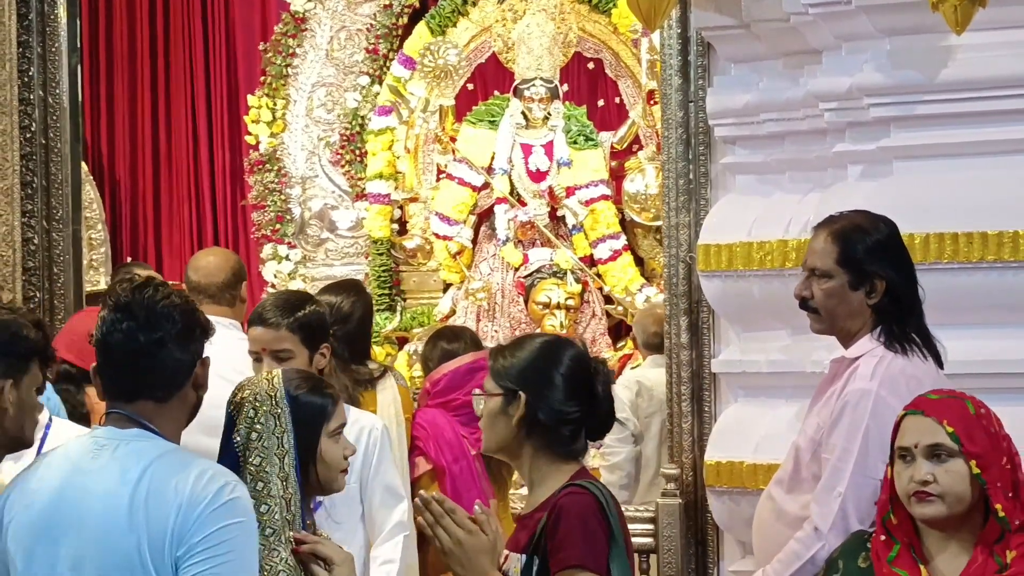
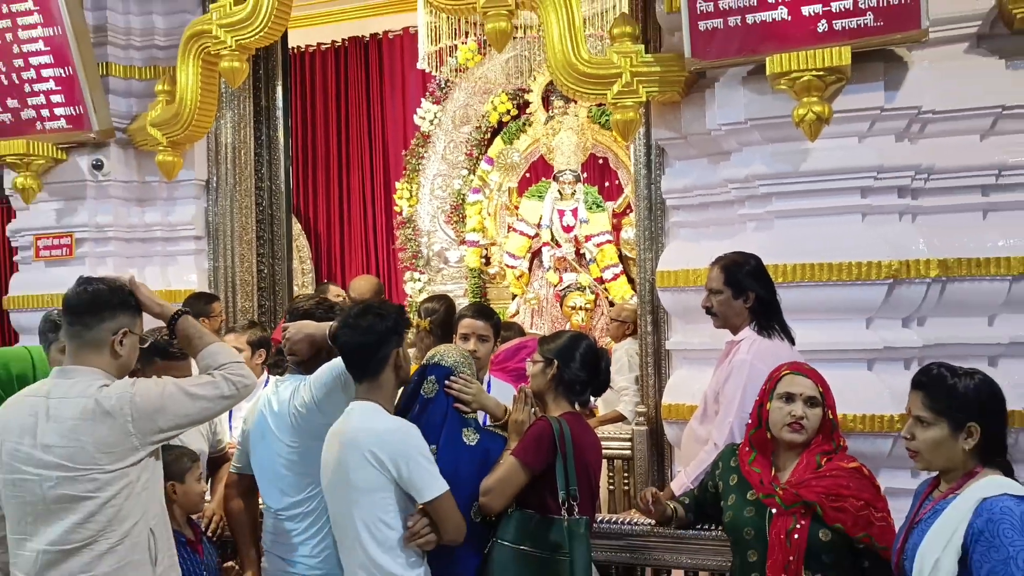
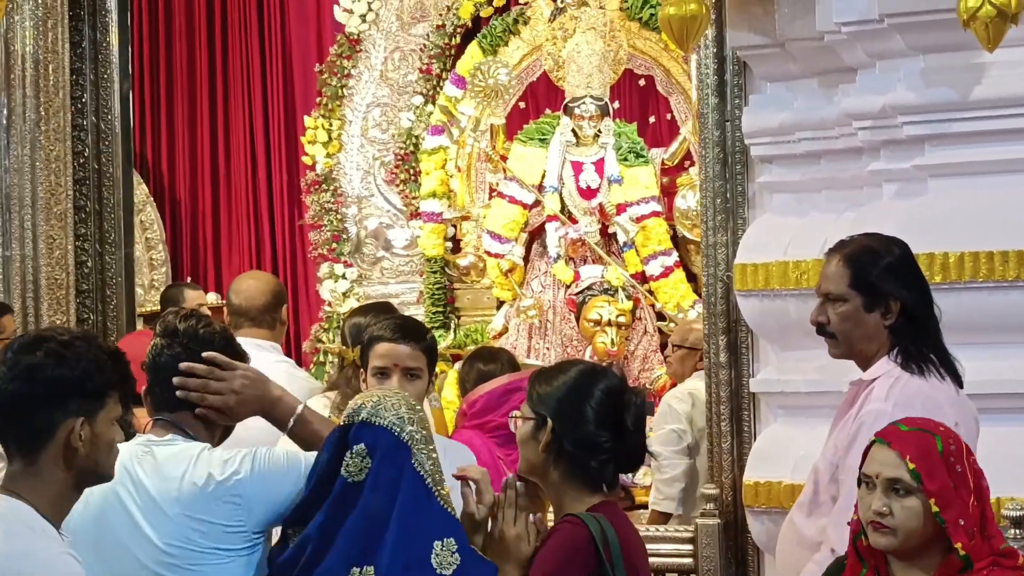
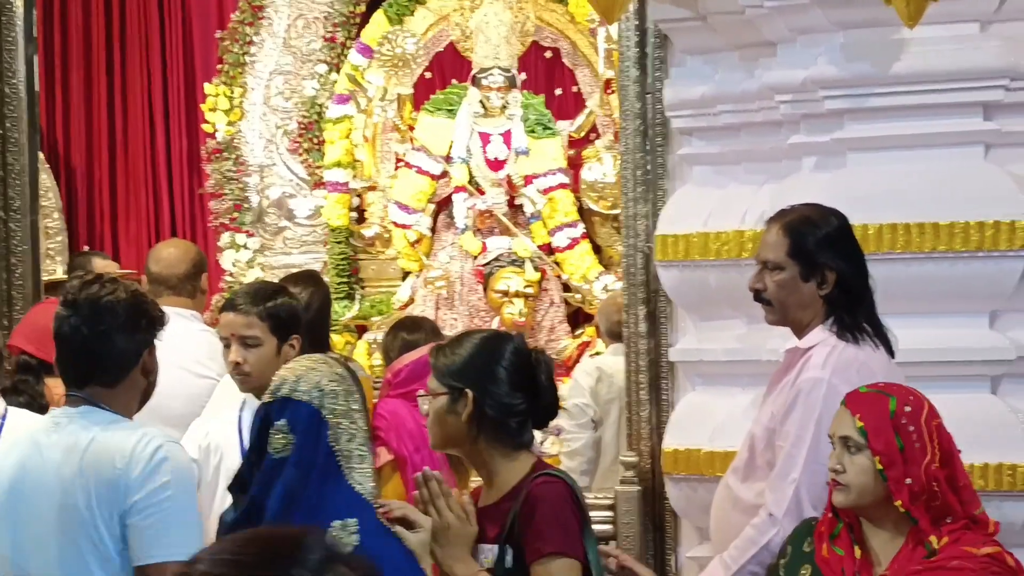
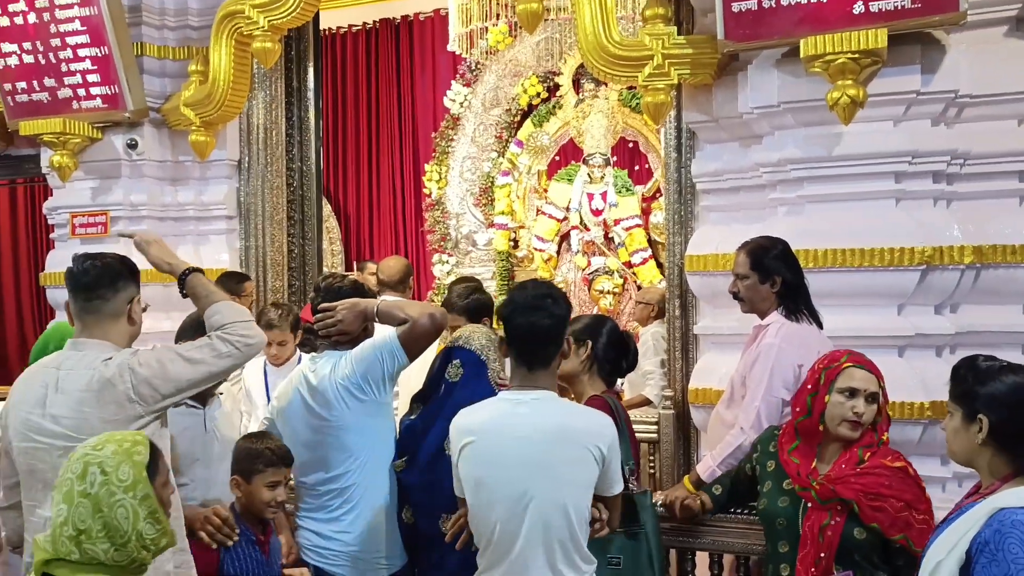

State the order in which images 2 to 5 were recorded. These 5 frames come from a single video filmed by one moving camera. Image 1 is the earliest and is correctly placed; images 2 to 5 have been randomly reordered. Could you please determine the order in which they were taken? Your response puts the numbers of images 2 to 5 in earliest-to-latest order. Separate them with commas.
4, 3, 2, 5
